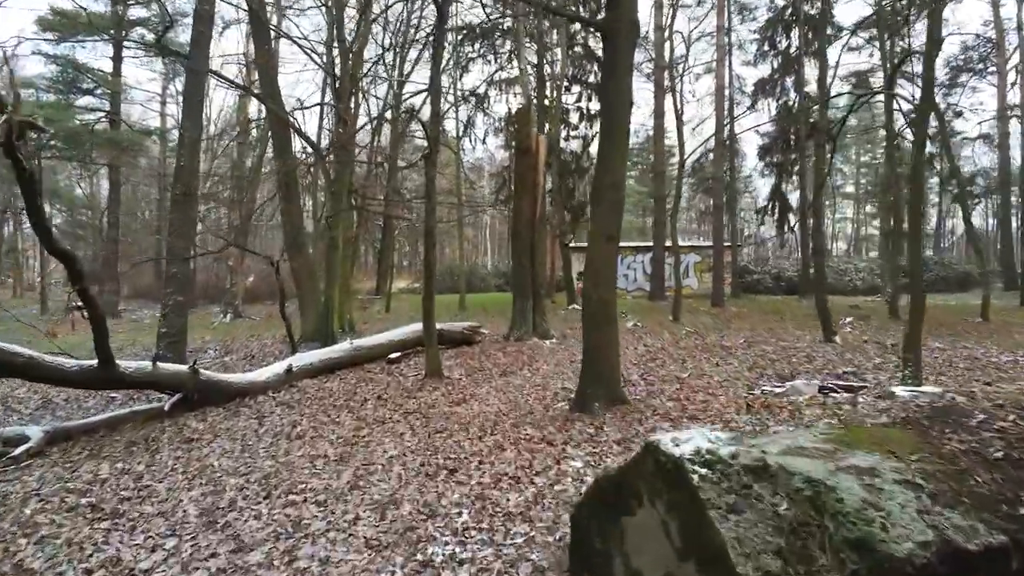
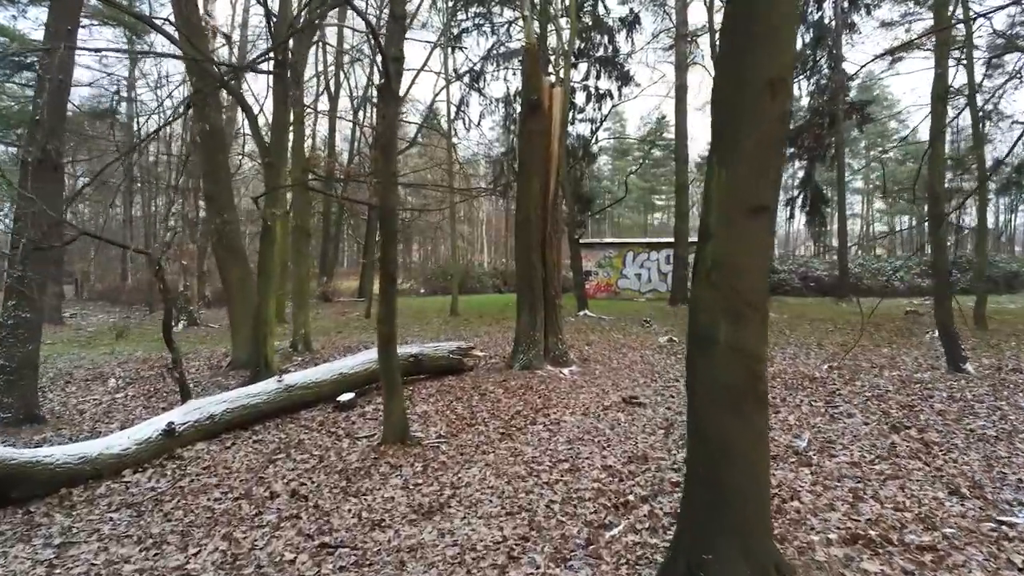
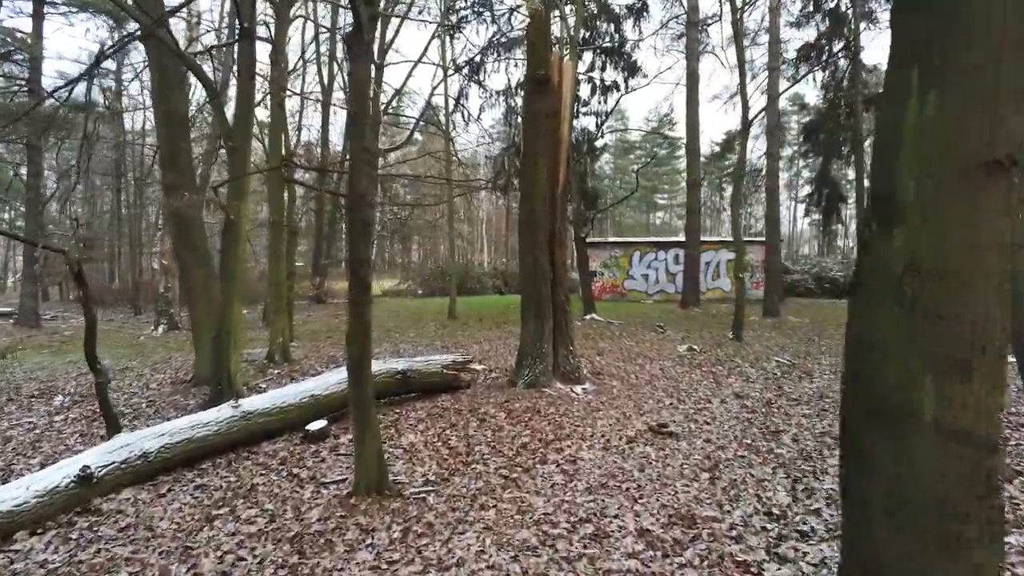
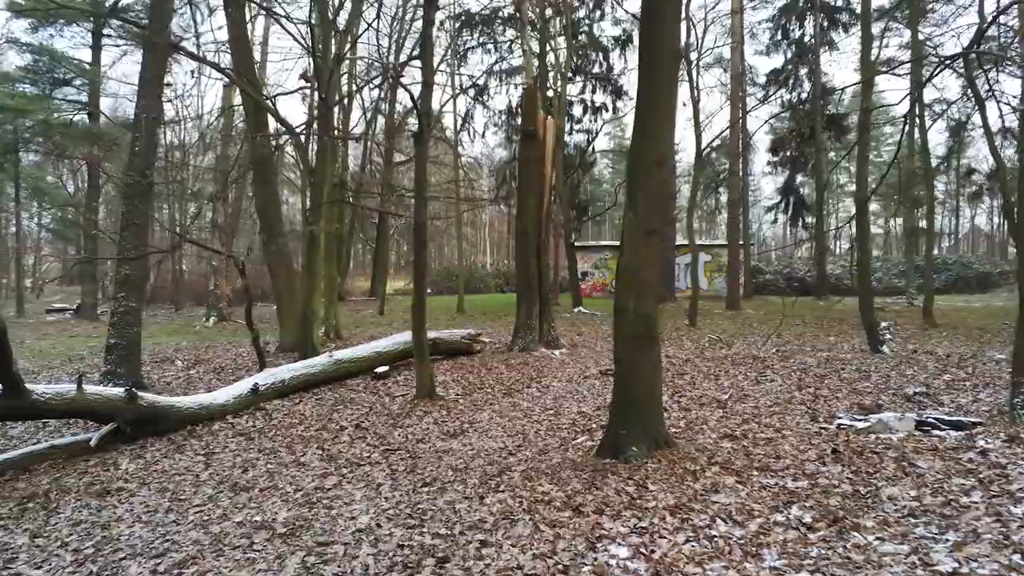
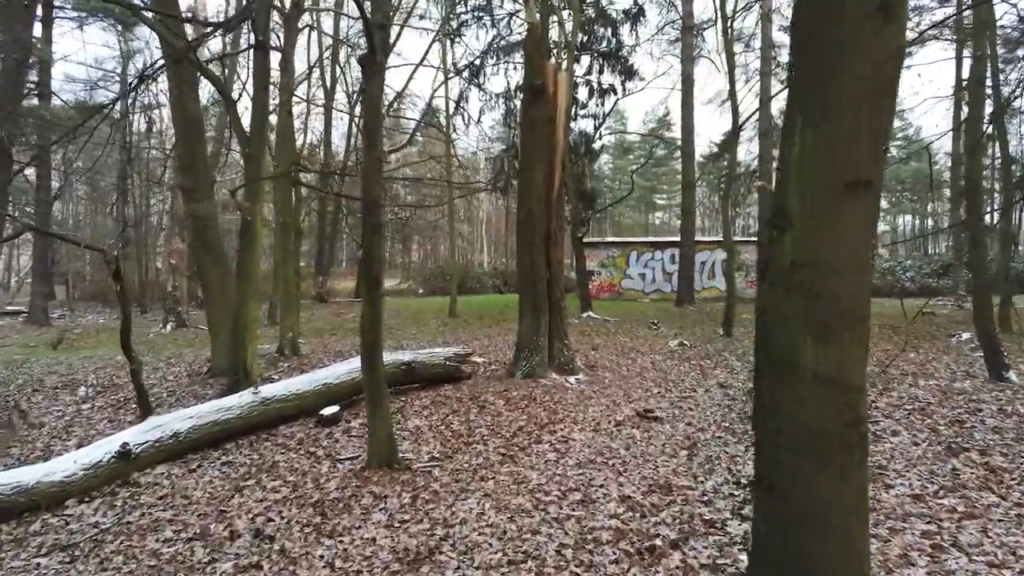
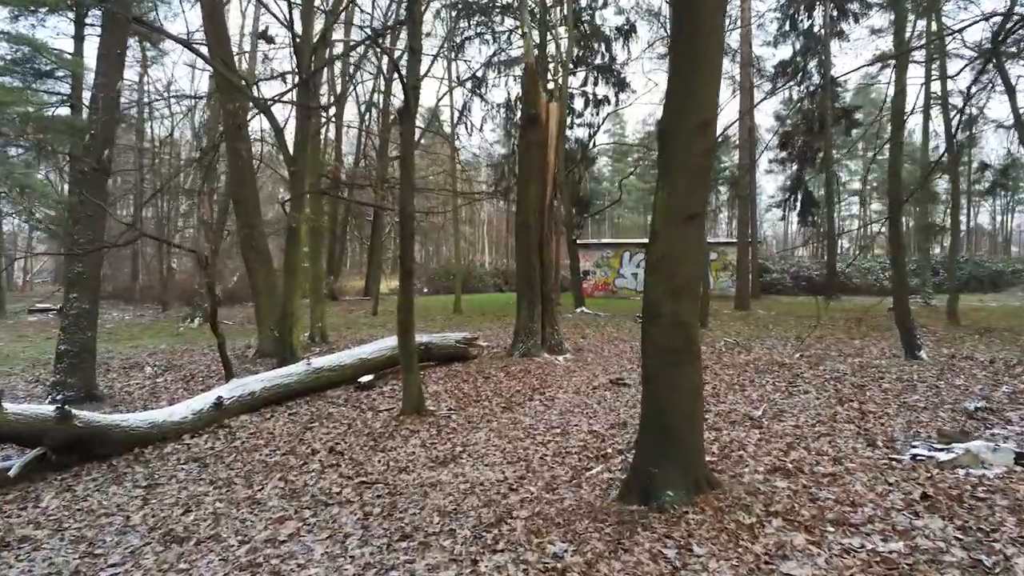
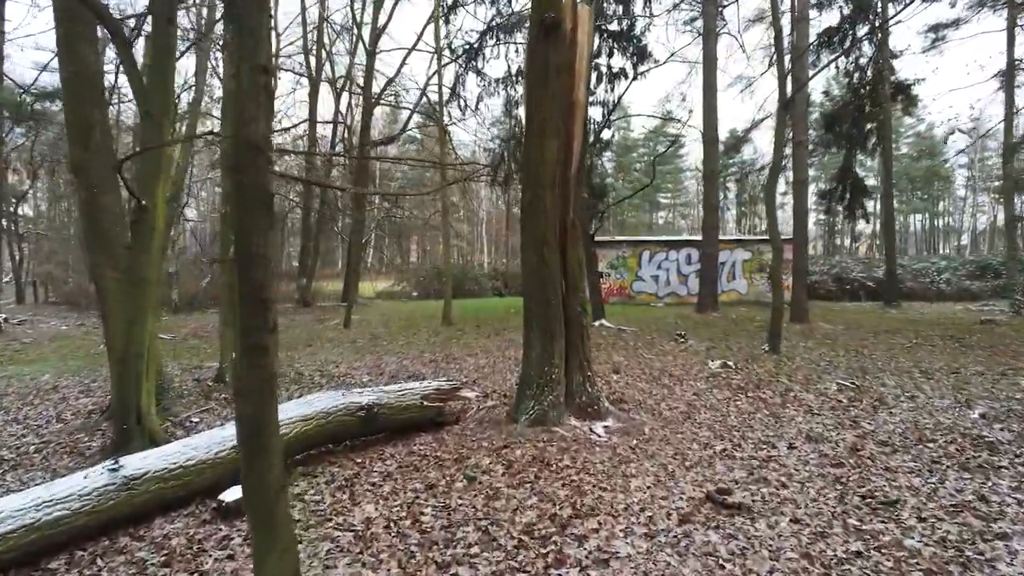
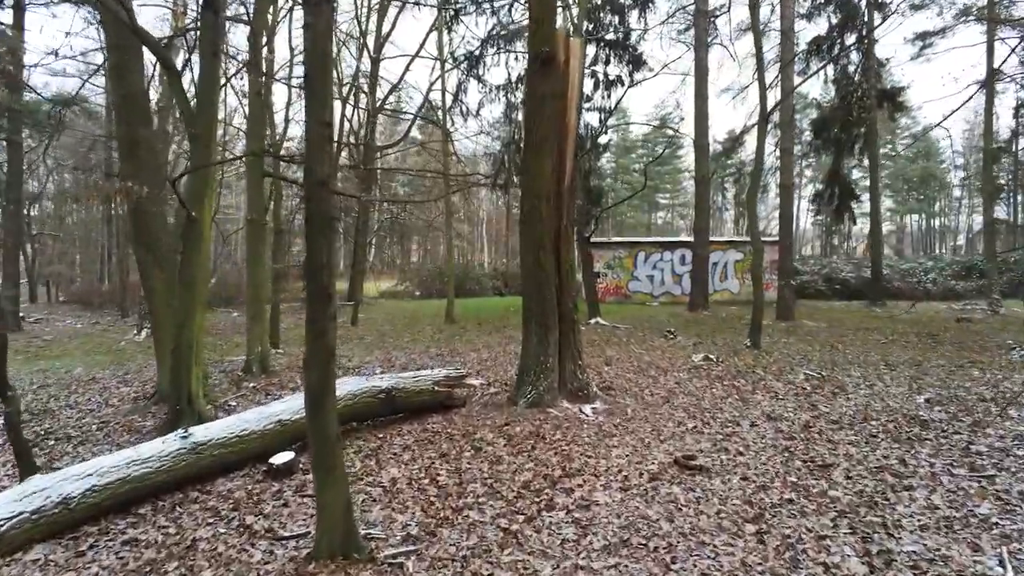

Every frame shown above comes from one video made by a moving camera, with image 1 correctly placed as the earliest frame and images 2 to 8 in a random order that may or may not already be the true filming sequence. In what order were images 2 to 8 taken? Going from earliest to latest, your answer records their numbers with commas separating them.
4, 6, 2, 5, 3, 8, 7
